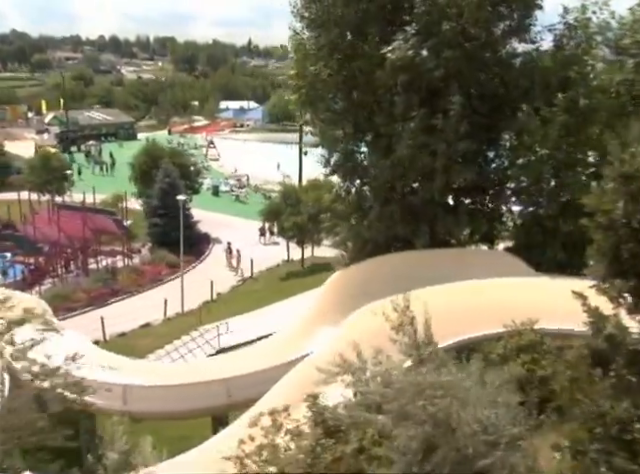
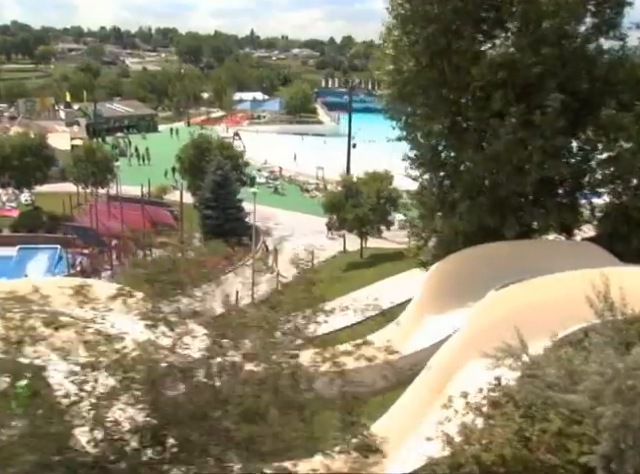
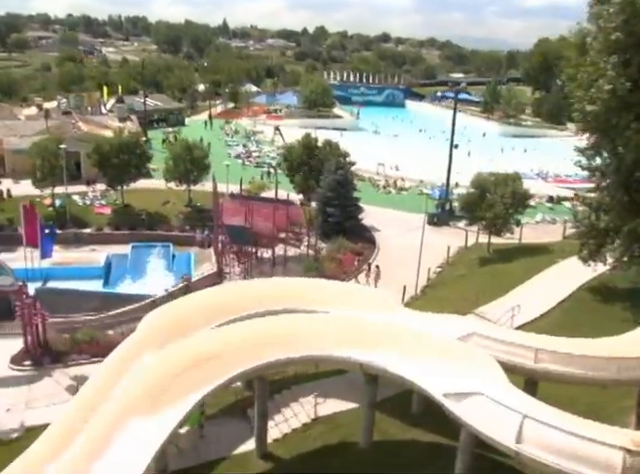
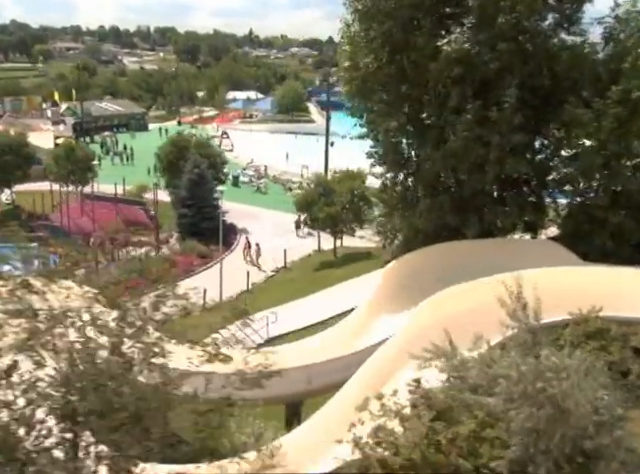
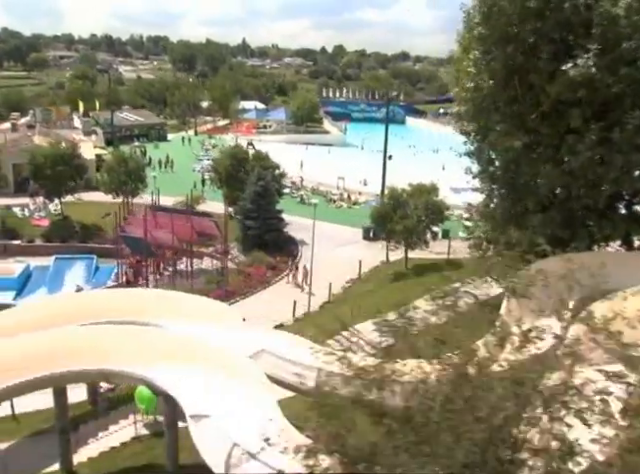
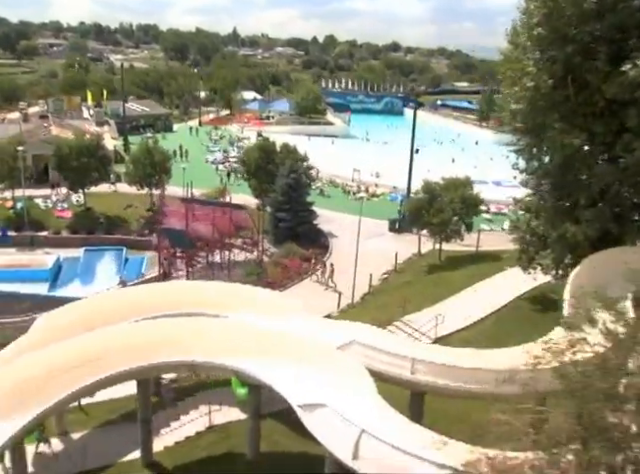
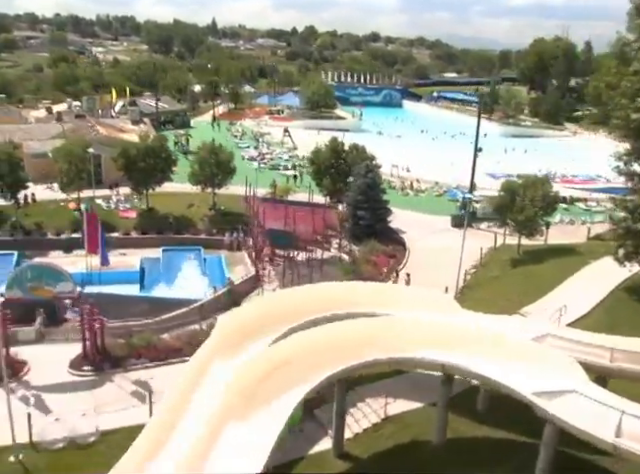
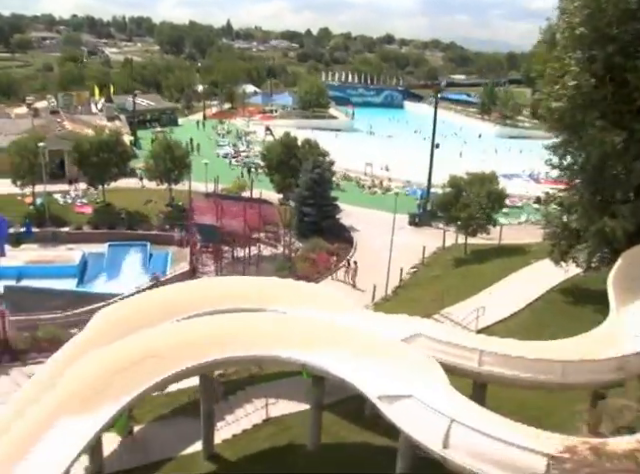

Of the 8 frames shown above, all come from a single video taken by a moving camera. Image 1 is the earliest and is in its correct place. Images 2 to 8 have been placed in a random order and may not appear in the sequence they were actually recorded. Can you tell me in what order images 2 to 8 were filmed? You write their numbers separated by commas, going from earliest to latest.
4, 2, 5, 6, 8, 3, 7
